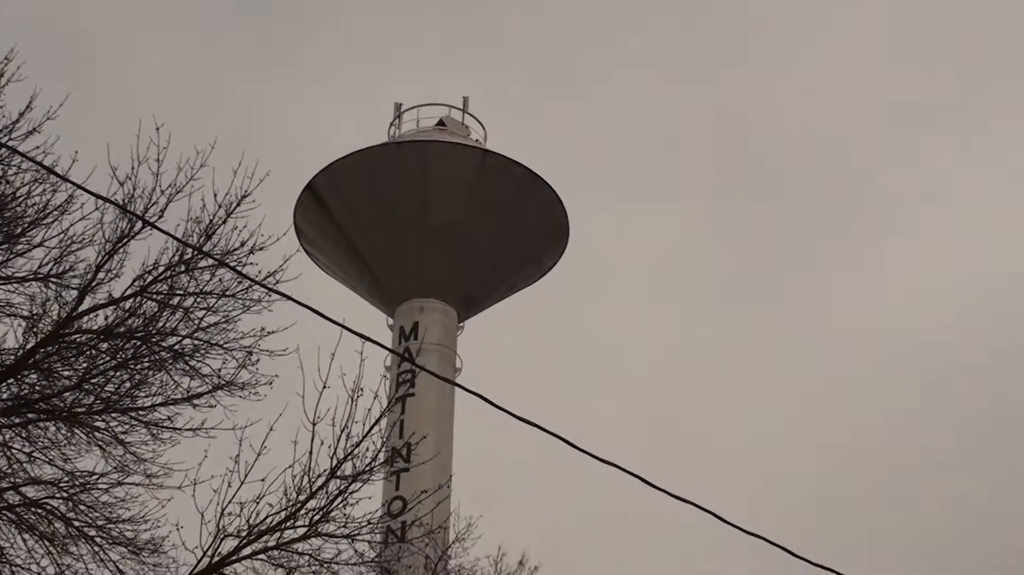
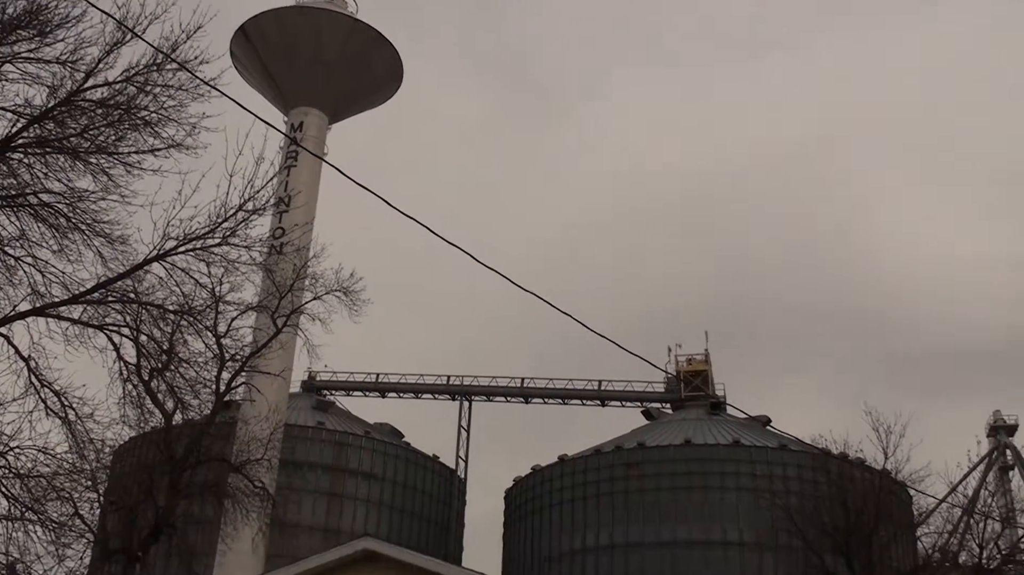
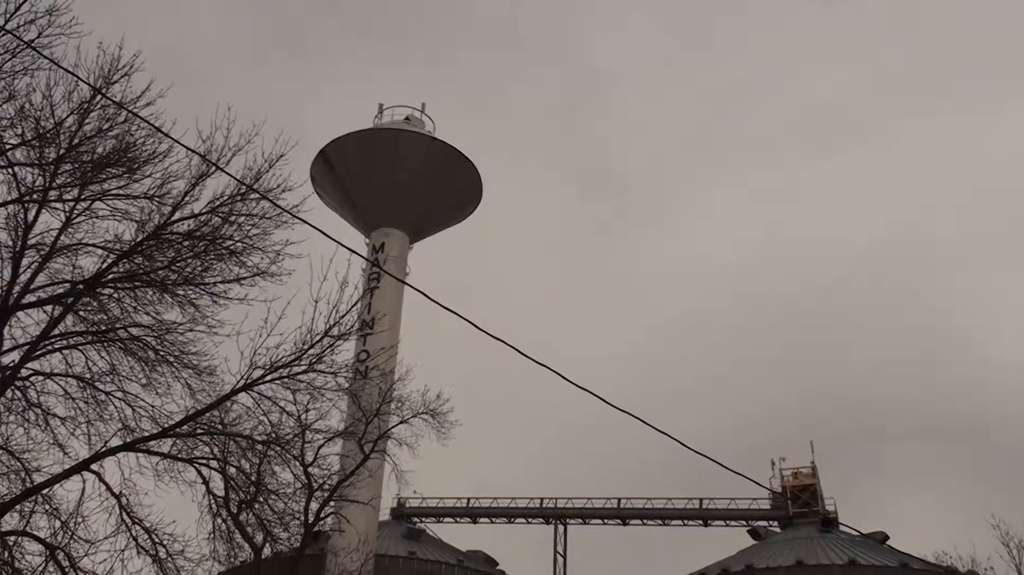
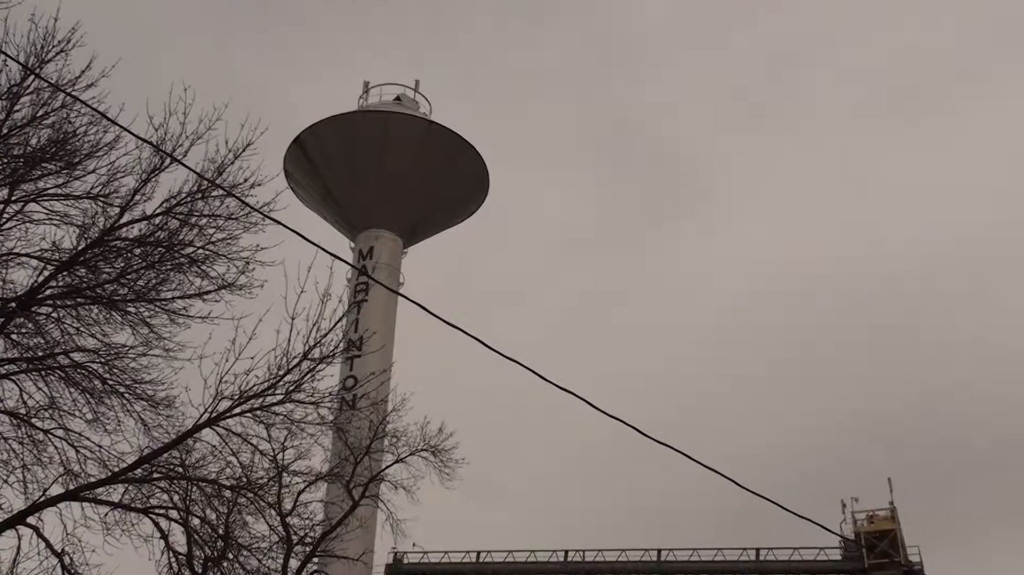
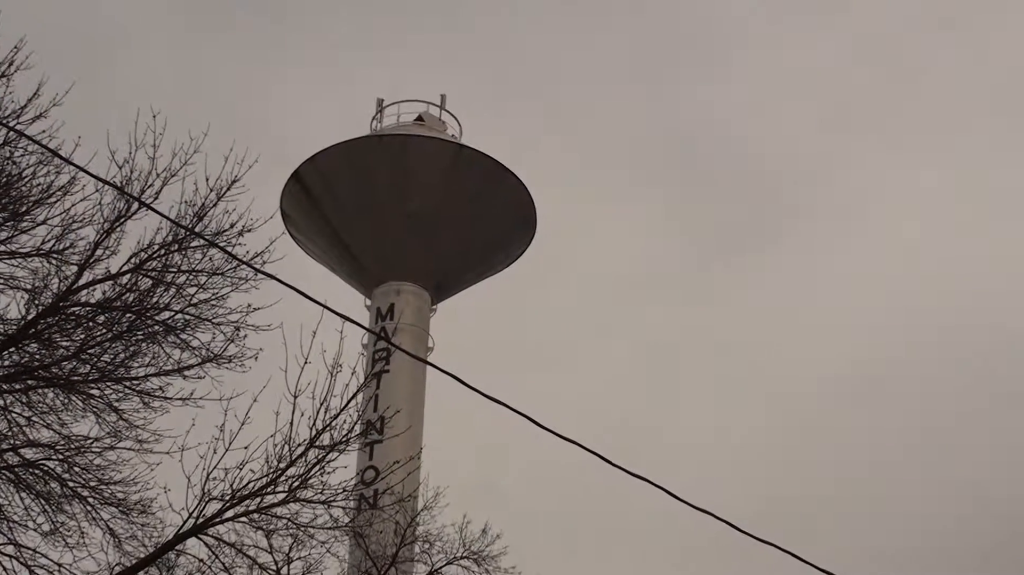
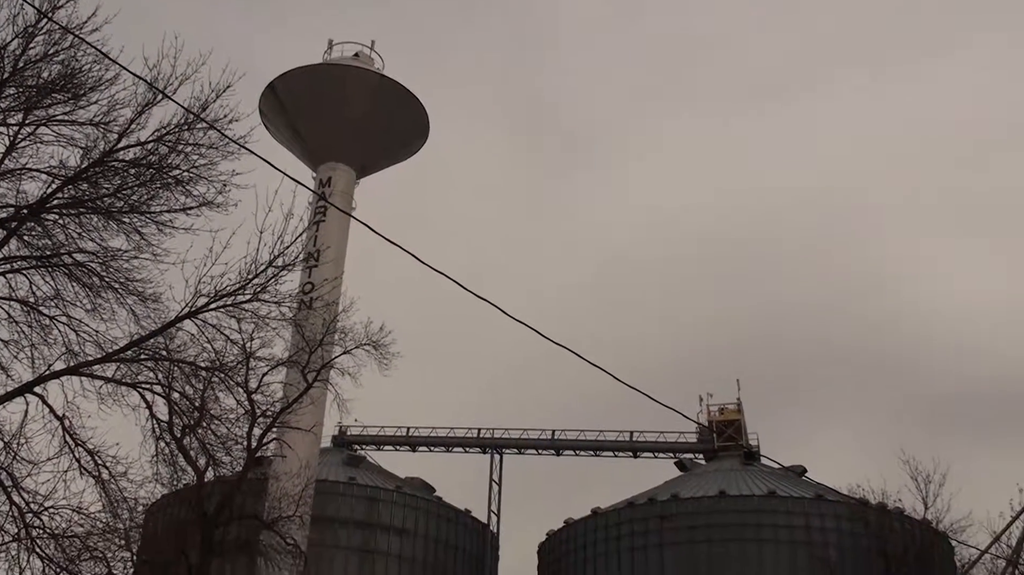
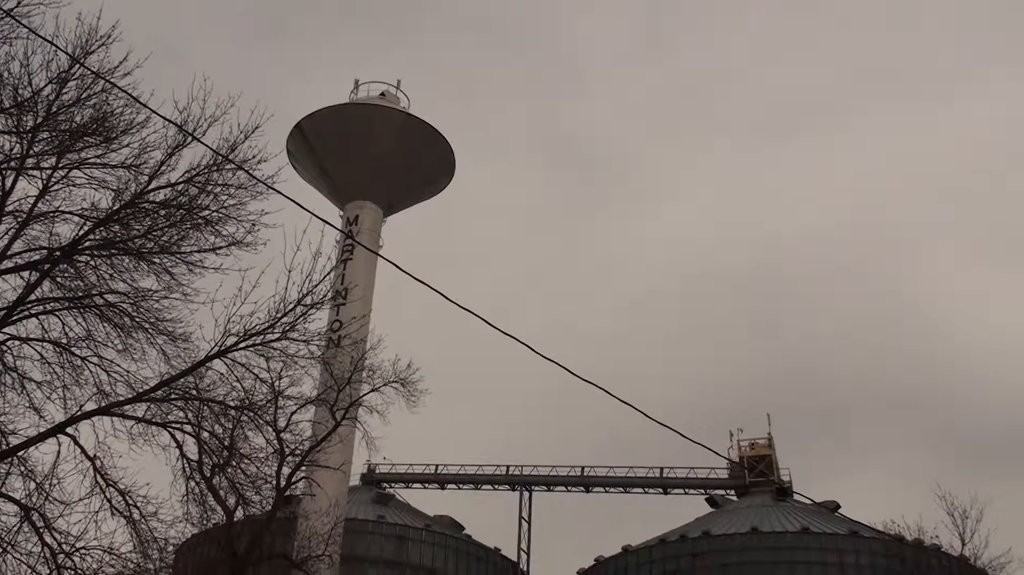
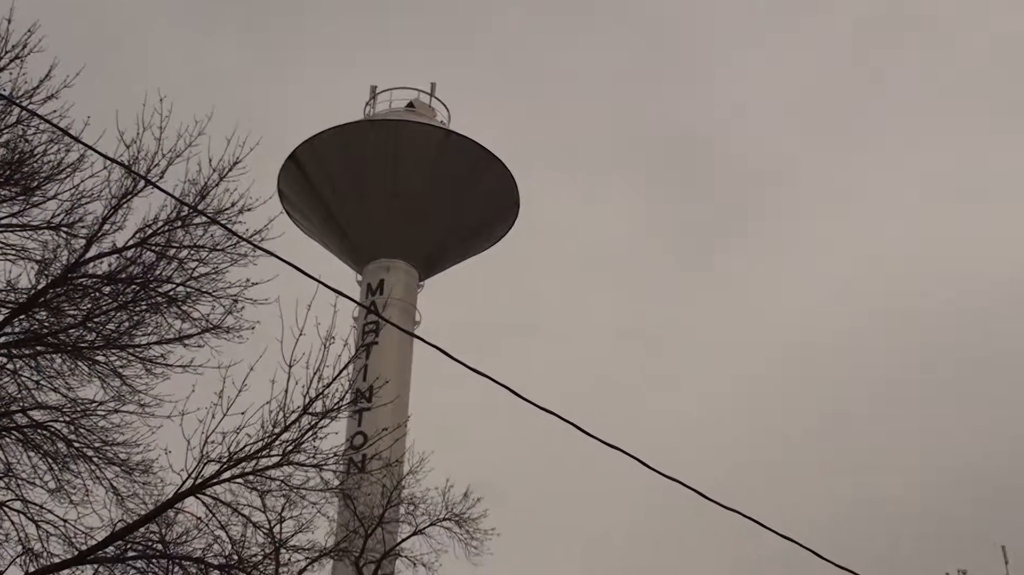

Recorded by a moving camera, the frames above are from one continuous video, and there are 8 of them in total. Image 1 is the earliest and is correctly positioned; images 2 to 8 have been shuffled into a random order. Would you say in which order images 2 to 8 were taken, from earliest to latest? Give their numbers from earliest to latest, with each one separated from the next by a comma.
5, 8, 4, 3, 7, 6, 2
